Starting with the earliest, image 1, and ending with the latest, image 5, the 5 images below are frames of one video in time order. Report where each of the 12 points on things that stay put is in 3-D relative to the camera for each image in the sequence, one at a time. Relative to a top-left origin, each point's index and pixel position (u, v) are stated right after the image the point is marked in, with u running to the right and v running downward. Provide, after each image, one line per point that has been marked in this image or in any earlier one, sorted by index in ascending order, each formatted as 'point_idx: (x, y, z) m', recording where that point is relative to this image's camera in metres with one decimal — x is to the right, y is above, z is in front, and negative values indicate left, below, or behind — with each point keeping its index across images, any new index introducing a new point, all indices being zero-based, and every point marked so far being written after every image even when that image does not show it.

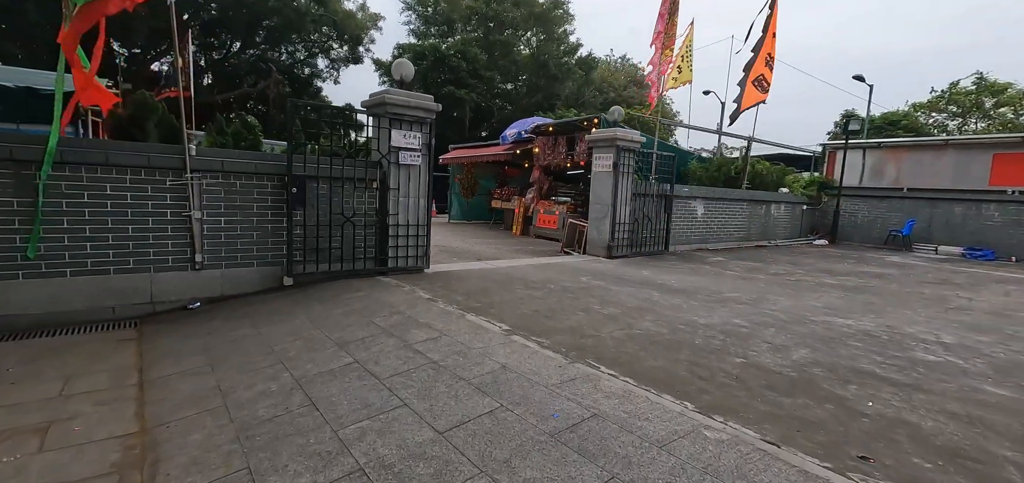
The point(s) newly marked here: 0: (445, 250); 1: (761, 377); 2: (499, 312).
0: (-1.3, -0.2, +9.5) m
1: (+1.6, -0.9, +3.0) m
2: (-0.1, -0.7, +4.4) m
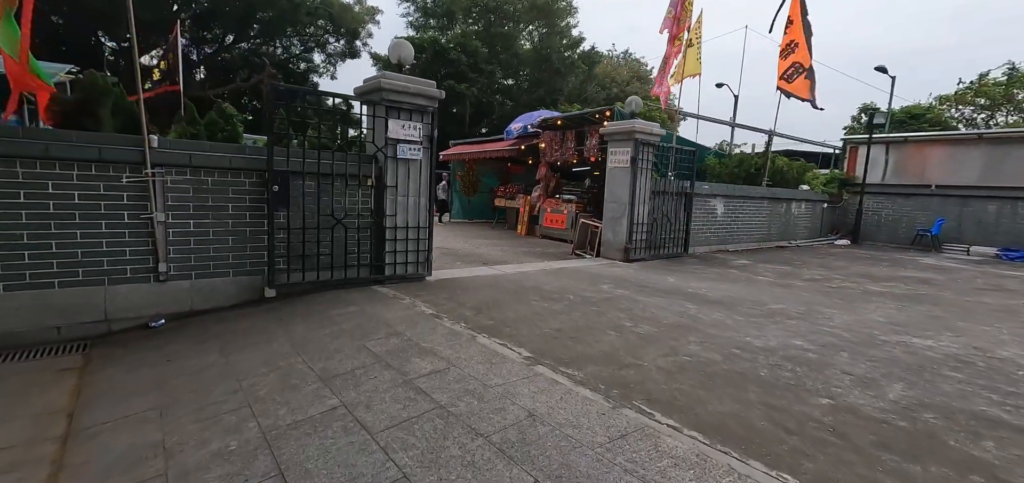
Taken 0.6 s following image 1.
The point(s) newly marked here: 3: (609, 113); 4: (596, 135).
0: (-1.2, -0.2, +8.8) m
1: (+1.8, -0.9, +2.3) m
2: (0.0, -0.7, +3.8) m
3: (+2.1, +2.8, +10.0) m
4: (+2.0, +2.5, +10.6) m
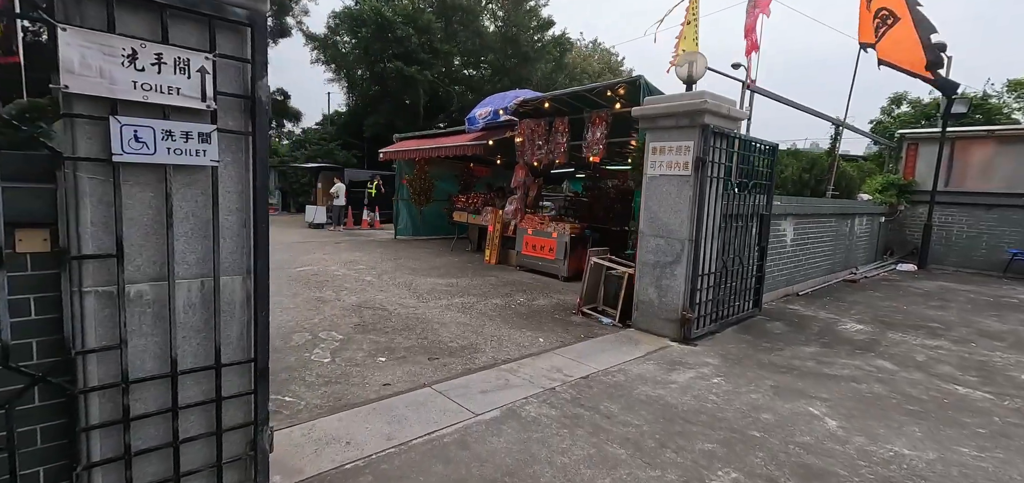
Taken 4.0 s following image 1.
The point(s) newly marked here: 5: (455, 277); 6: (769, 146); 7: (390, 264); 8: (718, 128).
0: (-1.5, -0.8, +5.2) m
1: (+1.9, -1.6, -1.0) m
2: (+0.1, -1.4, +0.3) m
3: (+1.6, +2.2, +6.6) m
4: (+1.4, +1.9, +7.2) m
5: (-1.0, -0.6, +7.7) m
6: (+2.9, +1.1, +5.3) m
7: (-2.3, -0.4, +8.7) m
8: (+1.9, +1.1, +4.3) m
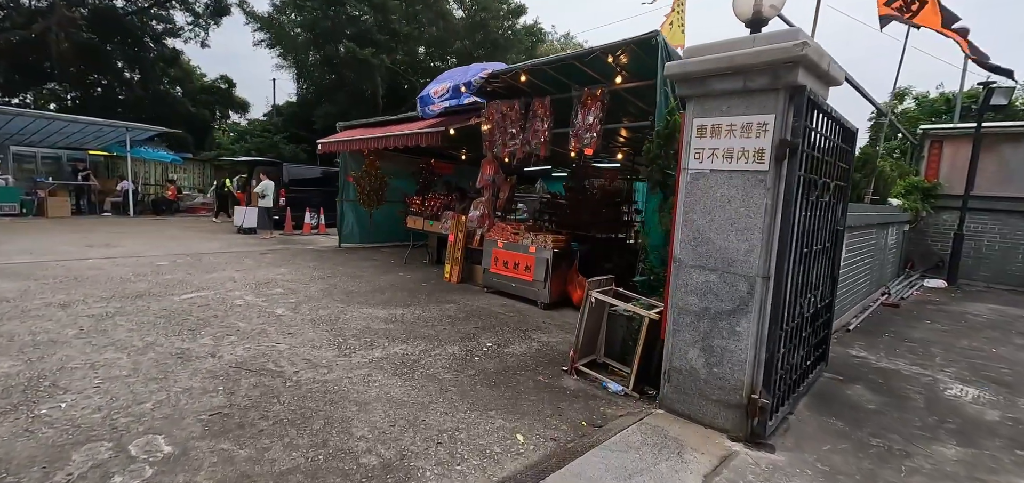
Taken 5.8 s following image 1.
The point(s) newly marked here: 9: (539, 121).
0: (-1.8, -1.1, +3.3) m
1: (+2.1, -1.8, -2.7) m
2: (+0.1, -1.6, -1.6) m
3: (+1.2, +1.9, +4.9) m
4: (+1.0, +1.6, +5.5) m
5: (-1.4, -0.8, +5.8) m
6: (+2.6, +0.9, +3.6) m
7: (-2.8, -0.7, +6.7) m
8: (+1.7, +0.8, +2.6) m
9: (+0.4, +1.6, +6.2) m
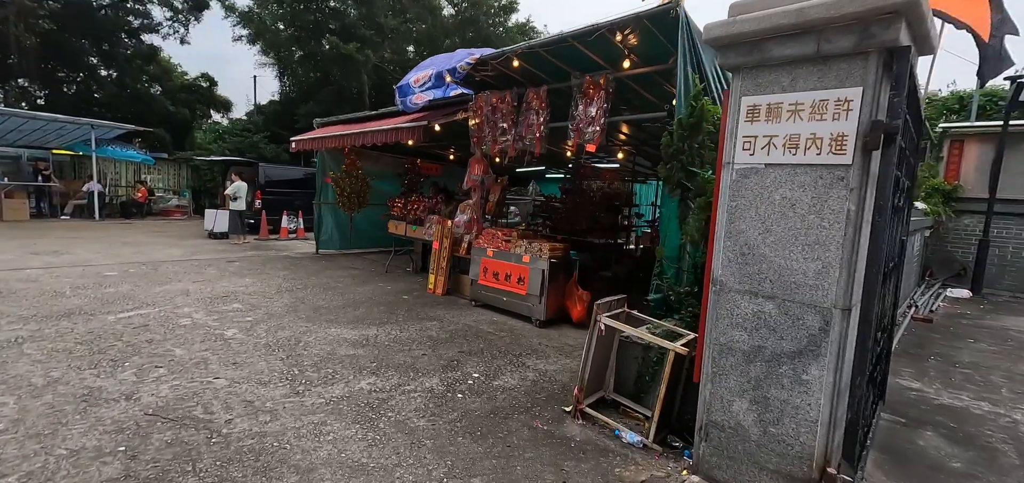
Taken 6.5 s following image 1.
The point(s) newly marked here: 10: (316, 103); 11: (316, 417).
0: (-1.9, -1.2, +2.5) m
1: (+2.1, -1.9, -3.4) m
2: (+0.2, -1.7, -2.3) m
3: (+1.1, +1.8, +4.2) m
4: (+0.9, +1.5, +4.8) m
5: (-1.5, -0.9, +5.1) m
6: (+2.5, +0.8, +2.9) m
7: (-2.9, -0.8, +5.9) m
8: (+1.7, +0.8, +1.9) m
9: (+0.3, +1.5, +5.5) m
10: (-7.8, +5.5, +18.5) m
11: (-1.3, -1.1, +3.0) m
